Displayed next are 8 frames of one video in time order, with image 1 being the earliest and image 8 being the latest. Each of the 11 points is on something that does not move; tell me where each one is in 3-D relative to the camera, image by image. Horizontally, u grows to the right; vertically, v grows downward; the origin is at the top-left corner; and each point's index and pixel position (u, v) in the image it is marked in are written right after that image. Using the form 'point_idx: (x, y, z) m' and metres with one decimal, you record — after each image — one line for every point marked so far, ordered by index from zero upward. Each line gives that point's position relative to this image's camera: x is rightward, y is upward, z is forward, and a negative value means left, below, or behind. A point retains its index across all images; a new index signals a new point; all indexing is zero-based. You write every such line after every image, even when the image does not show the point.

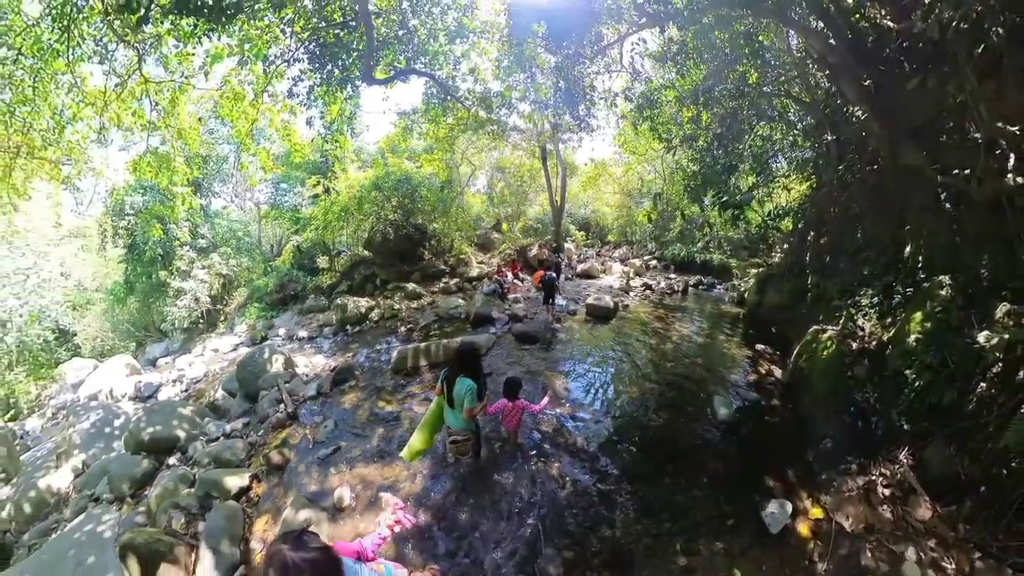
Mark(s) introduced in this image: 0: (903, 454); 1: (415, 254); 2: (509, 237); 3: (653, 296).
0: (+4.5, -1.9, +3.8) m
1: (-3.4, +1.1, +11.3) m
2: (-0.4, +1.9, +13.5) m
3: (+4.0, -0.1, +10.3) m
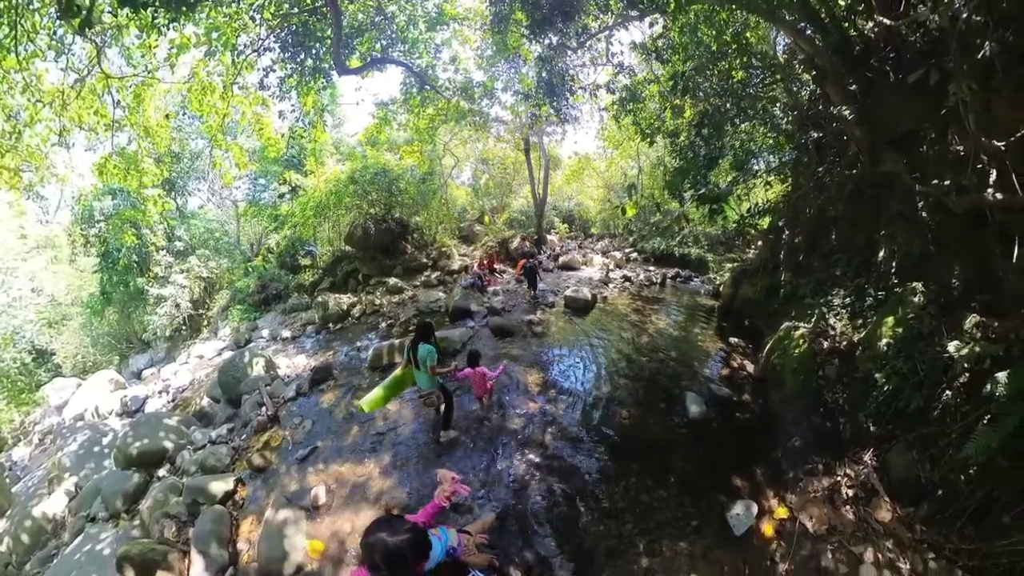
0: (+4.2, -2.0, +3.9) m
1: (-3.9, +1.2, +11.0) m
2: (-1.0, +2.2, +13.3) m
3: (+3.6, +0.1, +10.3) m
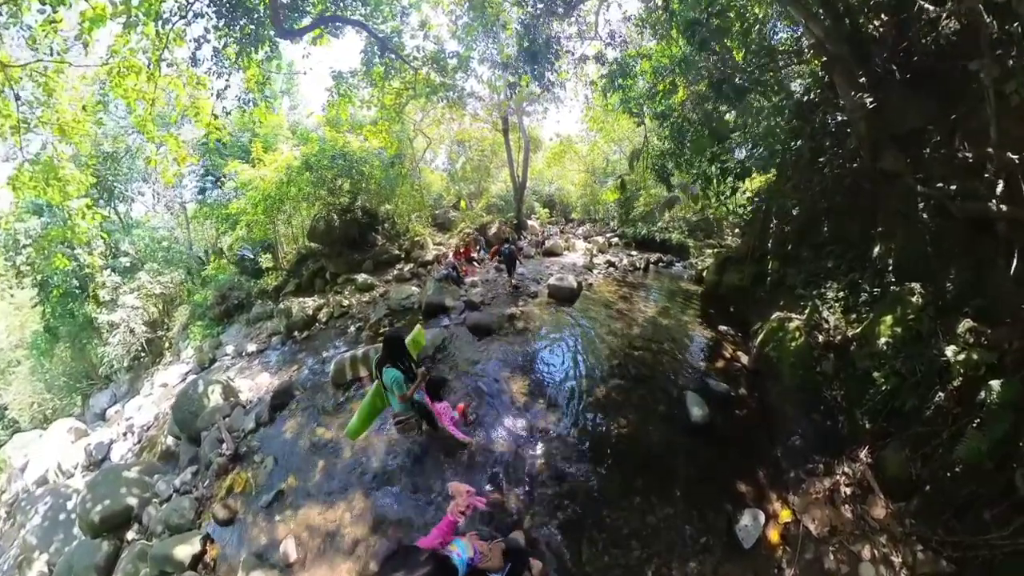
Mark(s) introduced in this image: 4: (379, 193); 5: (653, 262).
0: (+4.3, -2.0, +4.1) m
1: (-4.5, +1.4, +10.2) m
2: (-1.9, +2.7, +12.7) m
3: (+3.0, +0.5, +10.2) m
4: (-4.2, +2.7, +10.1) m
5: (+4.3, +0.8, +10.6) m
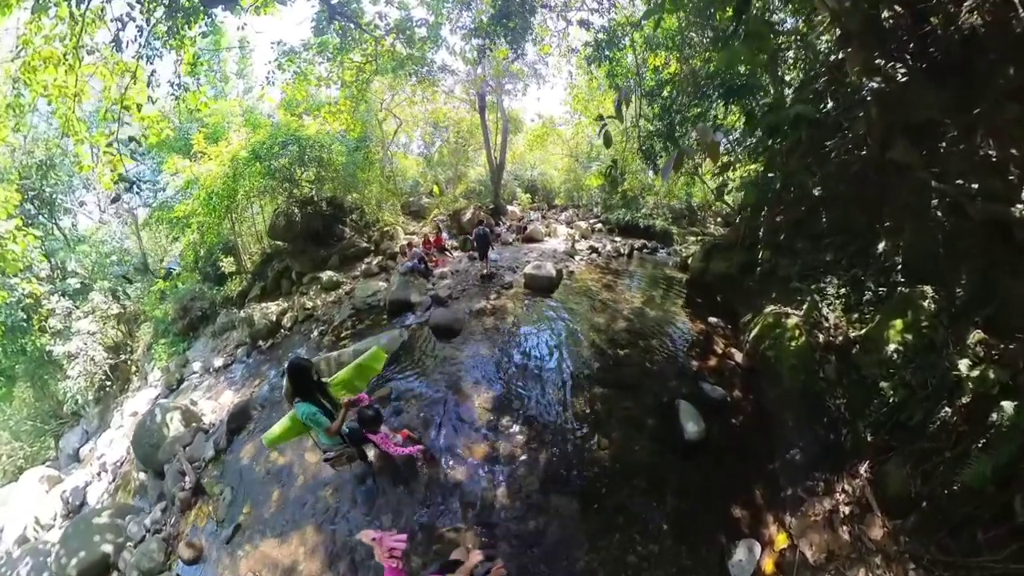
0: (+4.1, -2.1, +4.0) m
1: (-5.0, +1.5, +9.5) m
2: (-2.5, +3.1, +12.0) m
3: (+2.5, +0.8, +9.8) m
4: (-4.7, +2.9, +9.4) m
5: (+3.8, +1.2, +10.2) m
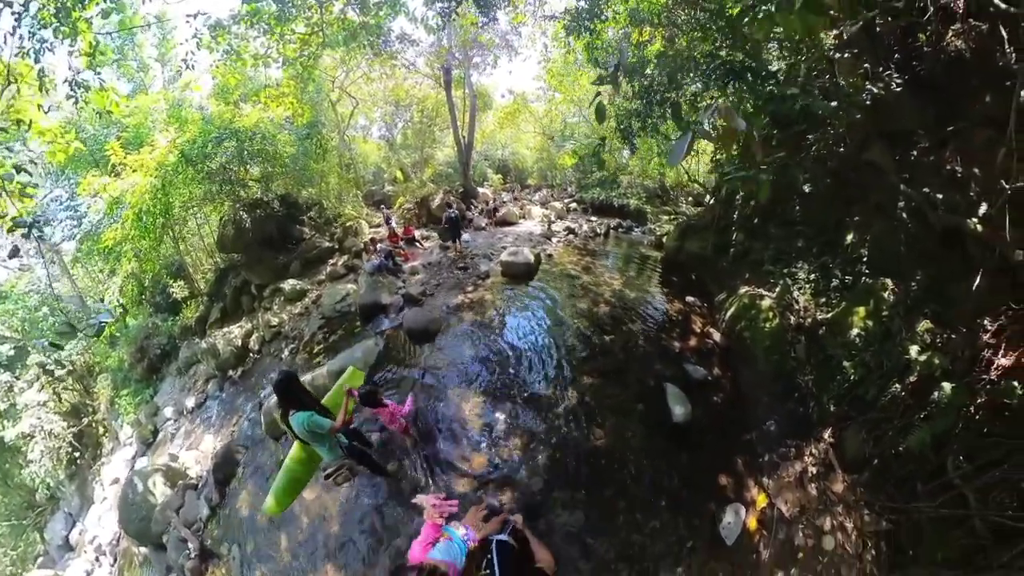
0: (+4.5, -2.1, +4.8) m
1: (-5.6, +1.4, +8.6) m
2: (-3.4, +3.5, +11.1) m
3: (+1.9, +1.4, +9.9) m
4: (-5.3, +2.7, +8.3) m
5: (+3.1, +2.0, +10.4) m
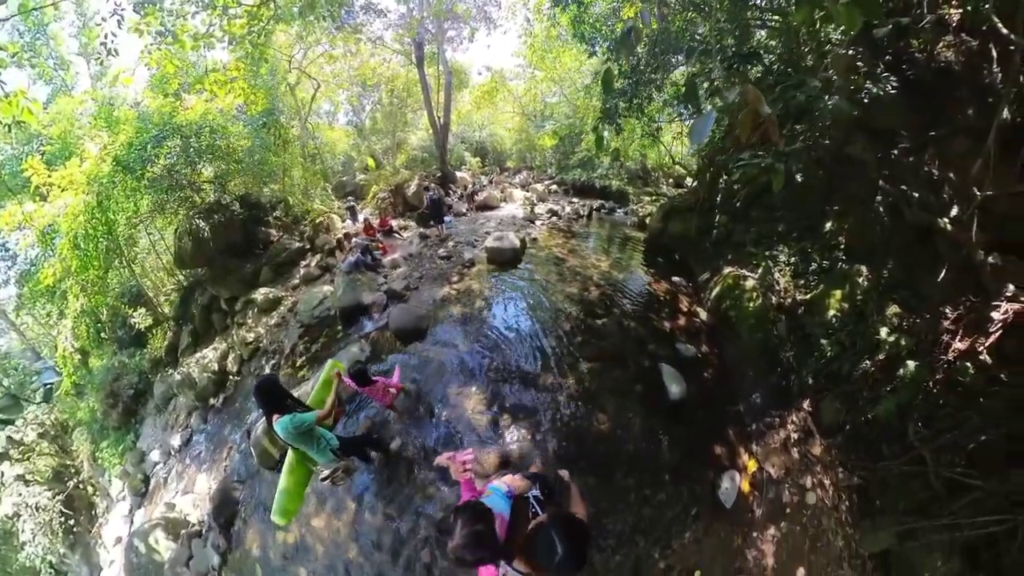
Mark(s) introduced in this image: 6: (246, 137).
0: (+4.7, -1.9, +5.4) m
1: (-5.8, +1.2, +7.7) m
2: (-4.1, +3.7, +10.2) m
3: (+1.5, +1.9, +9.8) m
4: (-5.6, +2.5, +7.4) m
5: (+2.6, +2.6, +10.4) m
6: (-5.5, +3.2, +7.1) m
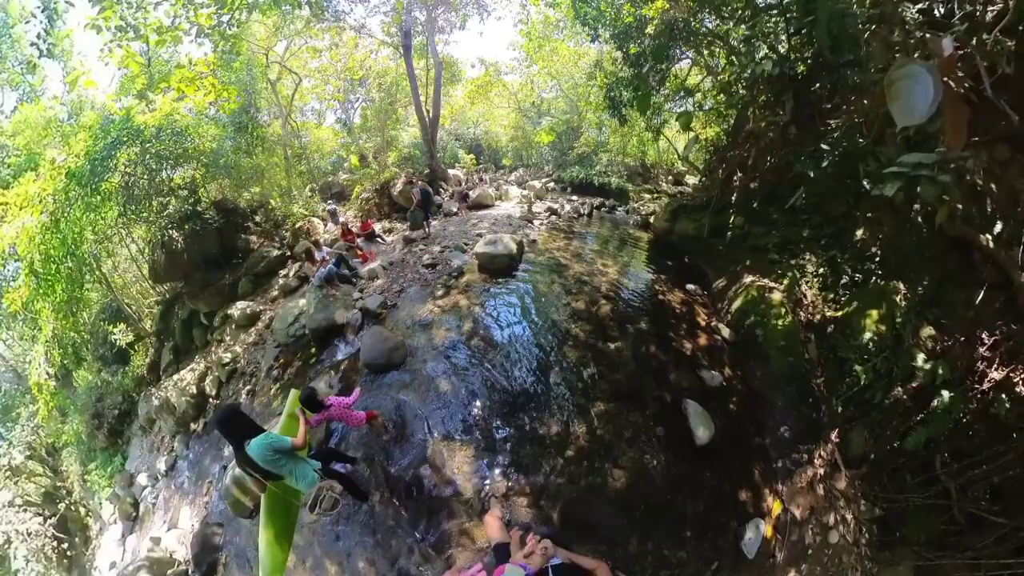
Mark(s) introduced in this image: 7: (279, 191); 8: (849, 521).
0: (+4.7, -2.1, +5.1) m
1: (-5.9, +1.1, +7.4) m
2: (-4.1, +3.6, +9.8) m
3: (+1.5, +1.8, +9.4) m
4: (-5.7, +2.4, +7.0) m
5: (+2.6, +2.5, +9.9) m
6: (-5.6, +3.1, +6.7) m
7: (-5.3, +2.3, +7.9) m
8: (+4.5, -3.2, +4.6) m
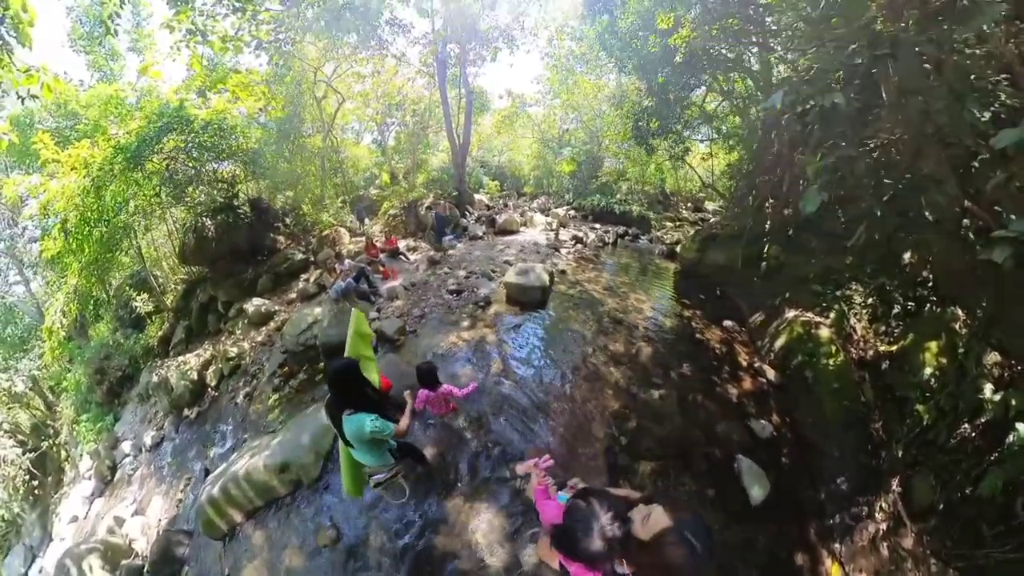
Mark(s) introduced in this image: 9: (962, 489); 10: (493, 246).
0: (+4.7, -2.3, +4.4) m
1: (-5.5, +1.1, +7.7) m
2: (-3.6, +3.1, +10.3) m
3: (+1.9, +1.1, +9.4) m
4: (-5.3, +2.4, +7.4) m
5: (+3.1, +1.7, +10.0) m
6: (-5.2, +3.1, +7.2) m
7: (-4.8, +2.2, +8.3) m
8: (+4.5, -3.3, +3.8) m
9: (+5.1, -2.3, +3.9) m
10: (-0.6, +1.2, +9.2) m
